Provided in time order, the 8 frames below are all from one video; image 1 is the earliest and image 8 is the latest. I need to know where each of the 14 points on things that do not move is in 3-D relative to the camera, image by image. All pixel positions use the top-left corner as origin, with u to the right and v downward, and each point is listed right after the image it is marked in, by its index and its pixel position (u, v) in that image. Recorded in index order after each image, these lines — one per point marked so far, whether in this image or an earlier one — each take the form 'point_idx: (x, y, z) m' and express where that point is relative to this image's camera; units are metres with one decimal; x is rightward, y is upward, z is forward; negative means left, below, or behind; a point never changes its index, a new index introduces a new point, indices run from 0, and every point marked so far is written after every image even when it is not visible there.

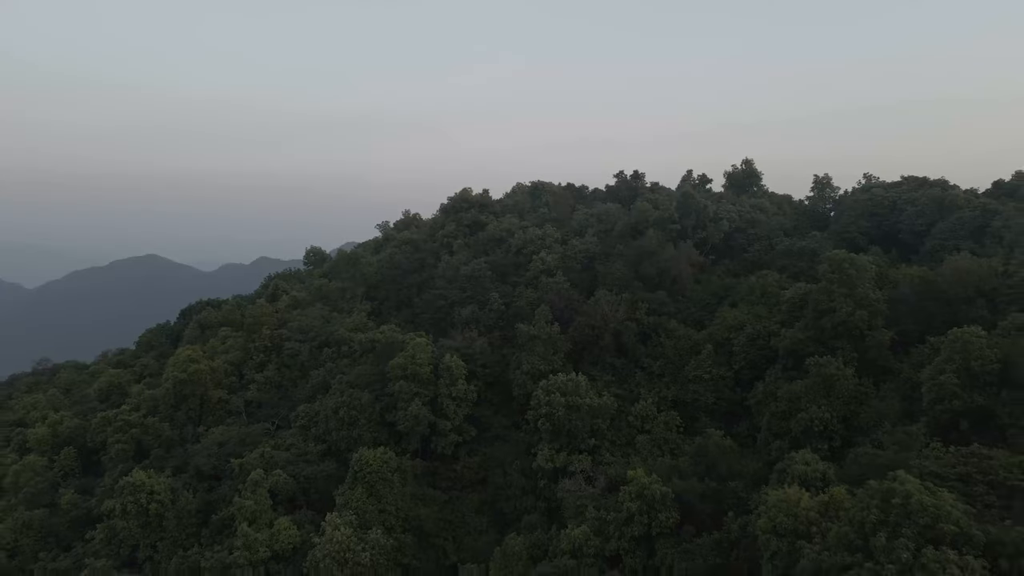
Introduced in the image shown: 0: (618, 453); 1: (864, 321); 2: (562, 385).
0: (+2.7, -4.2, +17.4) m
1: (+8.4, -0.8, +16.4) m
2: (+1.3, -2.5, +18.1) m
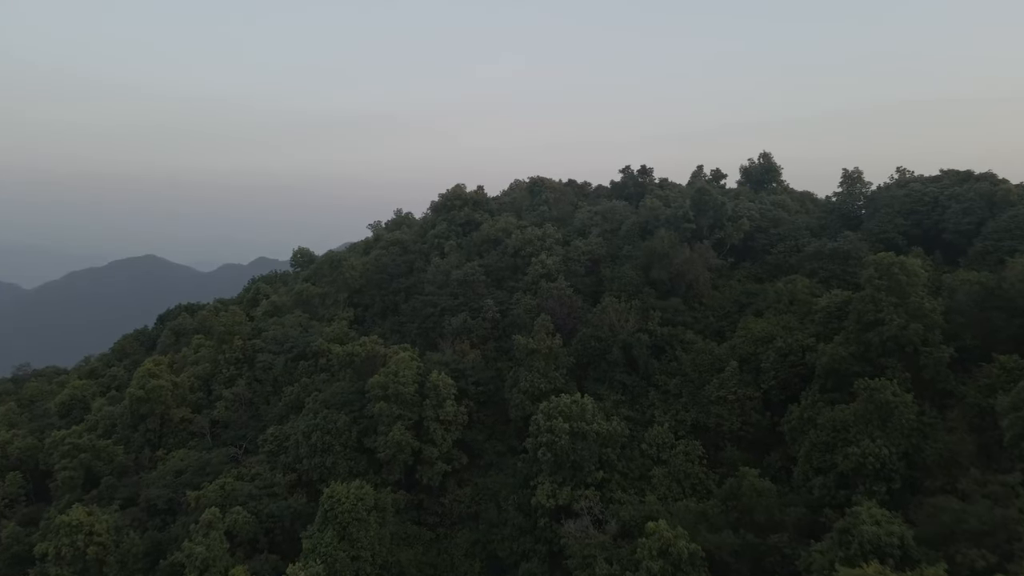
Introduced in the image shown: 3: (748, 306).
0: (+2.6, -4.3, +15.0) m
1: (+8.3, -1.0, +14.1) m
2: (+1.2, -2.7, +15.7) m
3: (+6.7, -0.5, +19.6) m
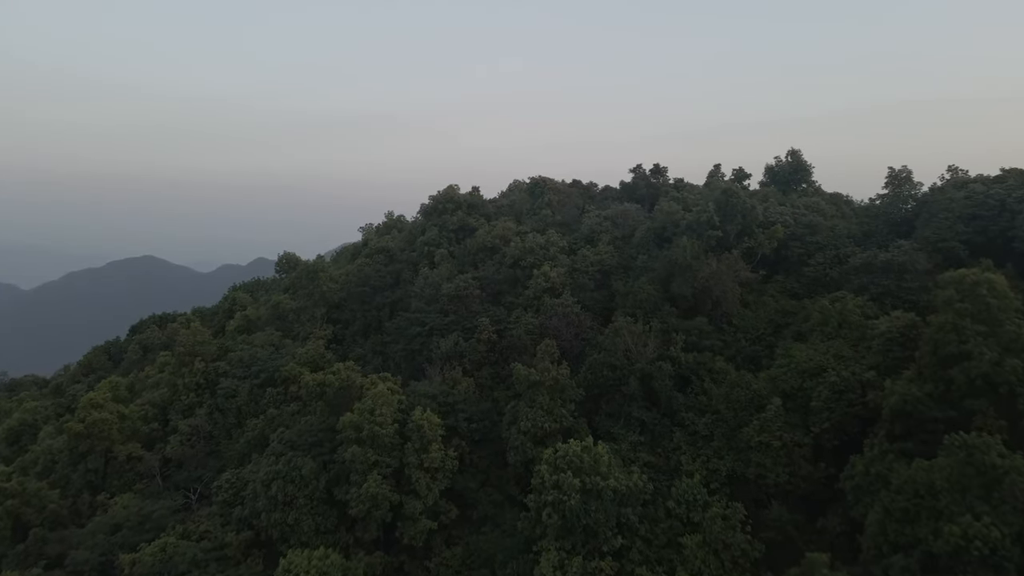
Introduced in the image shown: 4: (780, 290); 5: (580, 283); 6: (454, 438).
0: (+2.5, -4.8, +12.2) m
1: (+8.2, -1.4, +11.3) m
2: (+1.2, -3.2, +12.9) m
3: (+6.6, -1.0, +16.8) m
4: (+7.0, -0.1, +18.2) m
5: (+2.0, +0.1, +19.6) m
6: (-1.3, -3.4, +15.7) m
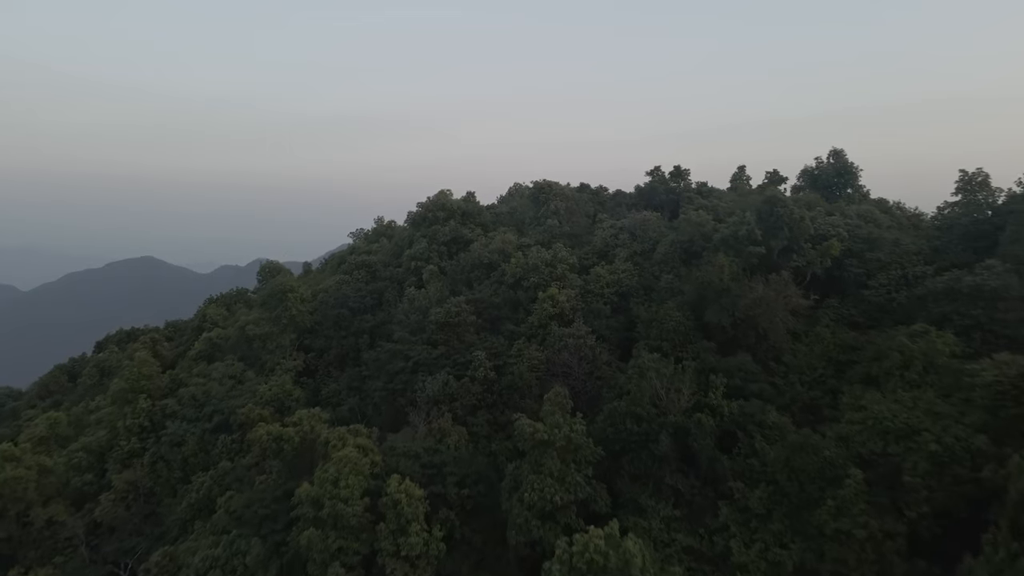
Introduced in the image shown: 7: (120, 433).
0: (+2.6, -5.4, +9.0) m
1: (+8.3, -2.0, +8.1) m
2: (+1.2, -3.8, +9.8) m
3: (+6.7, -1.6, +13.7) m
4: (+7.1, -0.7, +15.1) m
5: (+2.0, -0.5, +16.5) m
6: (-1.3, -4.0, +12.5) m
7: (-9.7, -3.6, +17.2) m
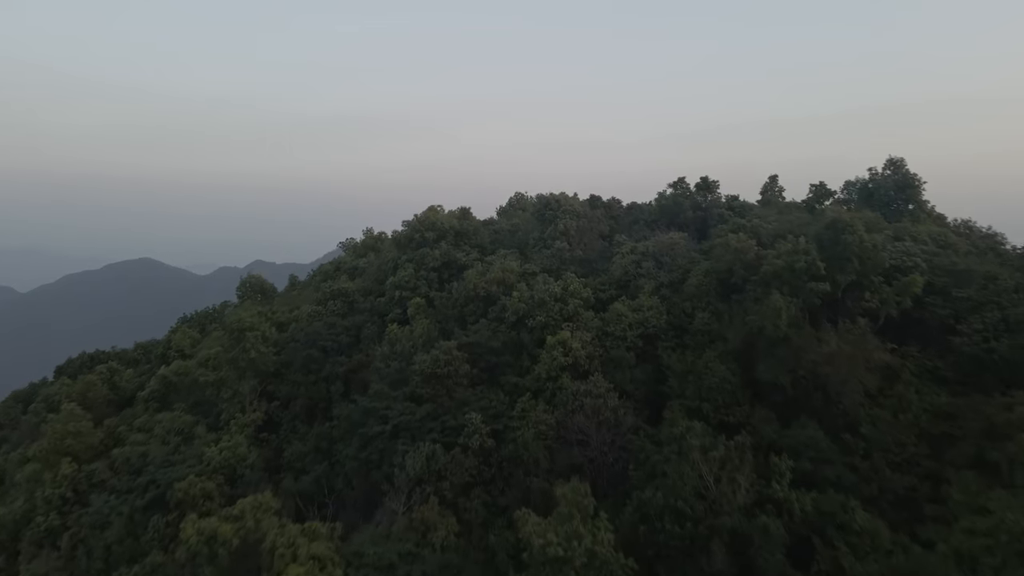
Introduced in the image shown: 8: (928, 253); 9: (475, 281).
0: (+2.6, -6.2, +6.0) m
1: (+8.3, -2.8, +5.1) m
2: (+1.3, -4.6, +6.7) m
3: (+6.7, -2.4, +10.6) m
4: (+7.1, -1.5, +12.0) m
5: (+2.0, -1.3, +13.5) m
6: (-1.2, -4.9, +9.5) m
7: (-9.7, -4.4, +14.1) m
8: (+8.4, +0.7, +13.9) m
9: (-0.8, +0.2, +15.8) m
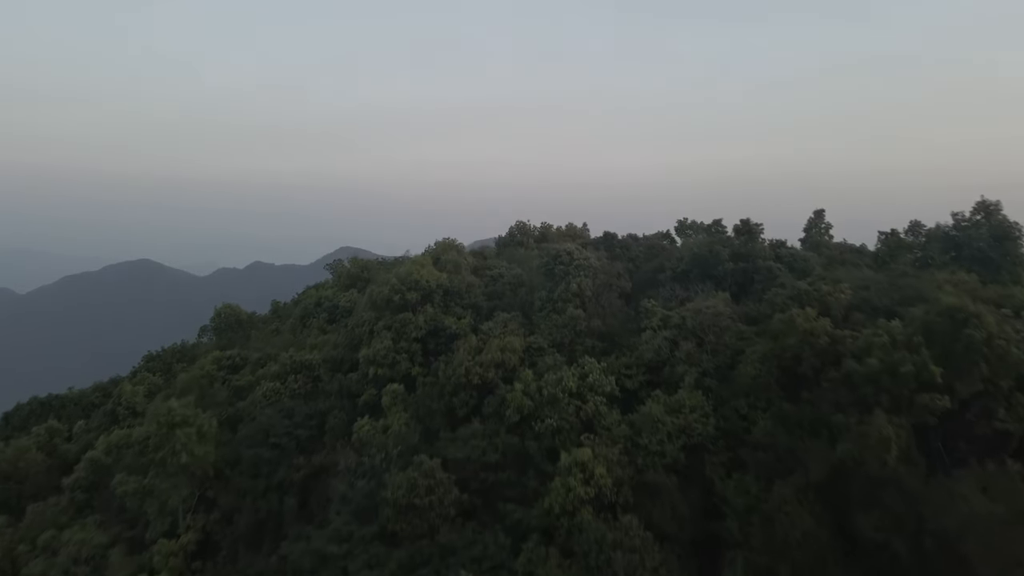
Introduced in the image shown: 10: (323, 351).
0: (+2.7, -7.7, +2.7) m
1: (+8.4, -4.3, +1.7) m
2: (+1.3, -6.1, +3.4) m
3: (+6.8, -3.9, +7.3) m
4: (+7.2, -3.0, +8.7) m
5: (+2.1, -2.8, +10.1) m
6: (-1.2, -6.4, +6.1) m
7: (-9.6, -6.0, +10.7) m
8: (+8.4, -0.8, +10.6) m
9: (-0.8, -1.4, +12.4) m
10: (-4.2, -1.4, +15.4) m
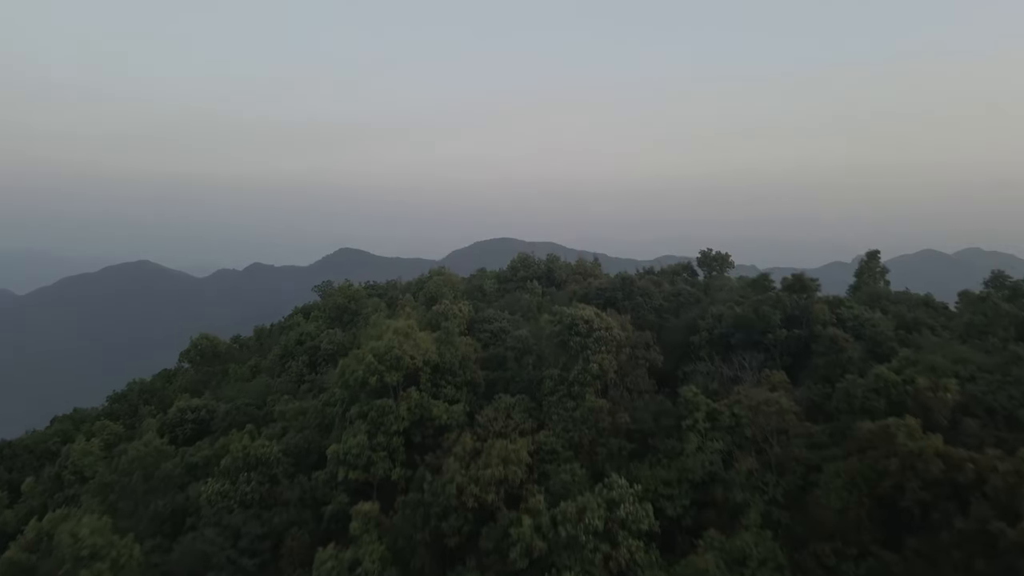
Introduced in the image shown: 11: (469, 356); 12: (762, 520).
0: (+2.8, -9.0, -0.2) m
1: (+8.5, -5.6, -1.1) m
2: (+1.4, -7.4, +0.6) m
3: (+6.8, -5.2, +4.5) m
4: (+7.2, -4.3, +5.9) m
5: (+2.1, -4.1, +7.3) m
6: (-1.1, -7.7, +3.3) m
7: (-9.6, -7.3, +7.9) m
8: (+8.5, -2.1, +7.8) m
9: (-0.7, -2.7, +9.6) m
10: (-4.1, -2.7, +12.6) m
11: (-0.8, -1.3, +12.9) m
12: (+3.1, -2.9, +8.8) m
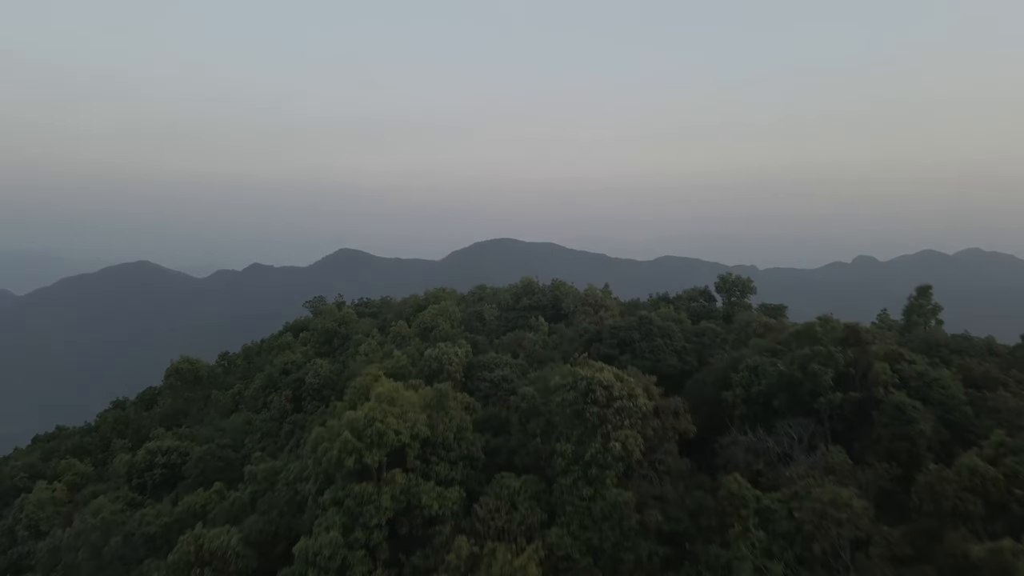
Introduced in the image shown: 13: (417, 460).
0: (+2.8, -9.9, -2.1) m
1: (+8.5, -6.5, -3.0) m
2: (+1.5, -8.3, -1.4) m
3: (+6.9, -6.0, +2.6) m
4: (+7.3, -5.2, +4.0) m
5: (+2.2, -5.0, +5.4) m
6: (-1.0, -8.5, +1.4) m
7: (-9.5, -8.2, +6.0) m
8: (+8.6, -2.9, +5.8) m
9: (-0.7, -3.5, +7.7) m
10: (-4.1, -3.6, +10.7) m
11: (-0.7, -2.2, +11.0) m
12: (+3.2, -3.8, +6.8) m
13: (-1.3, -2.5, +10.1) m
